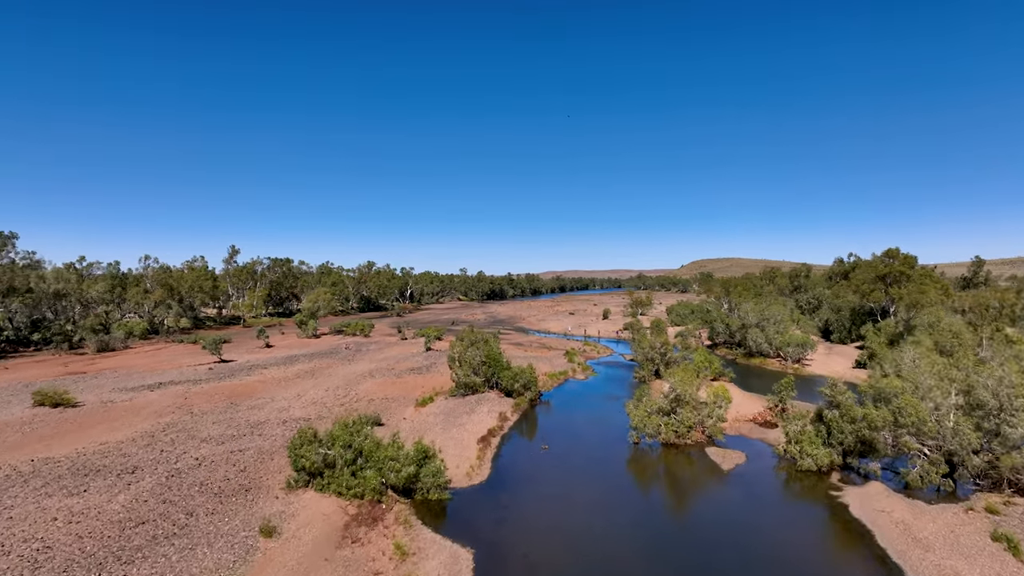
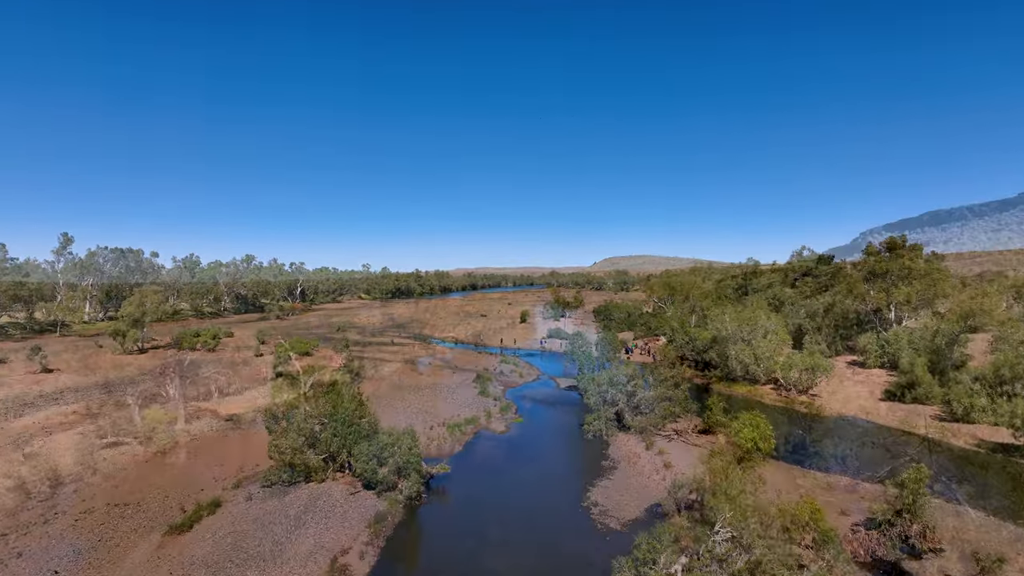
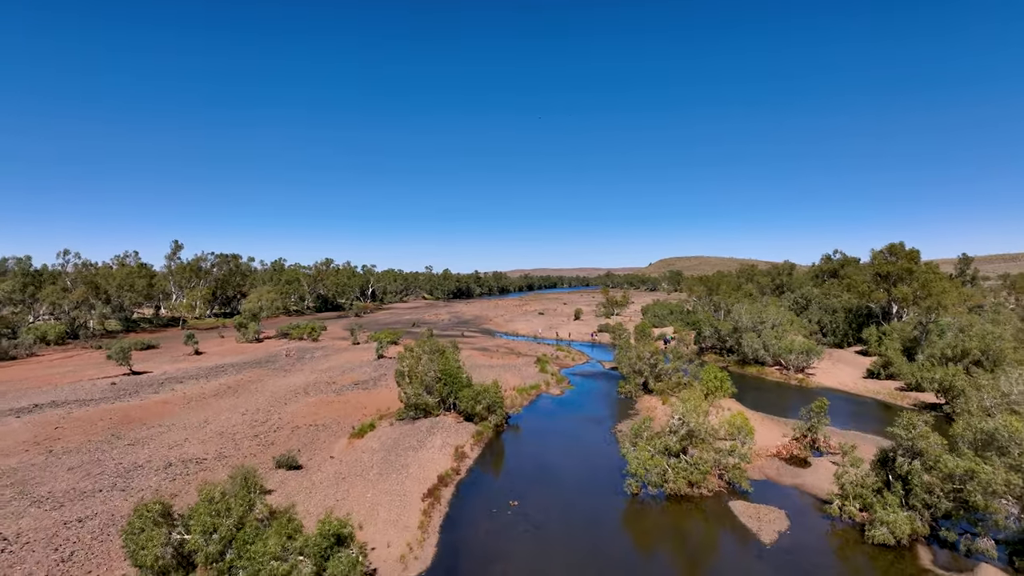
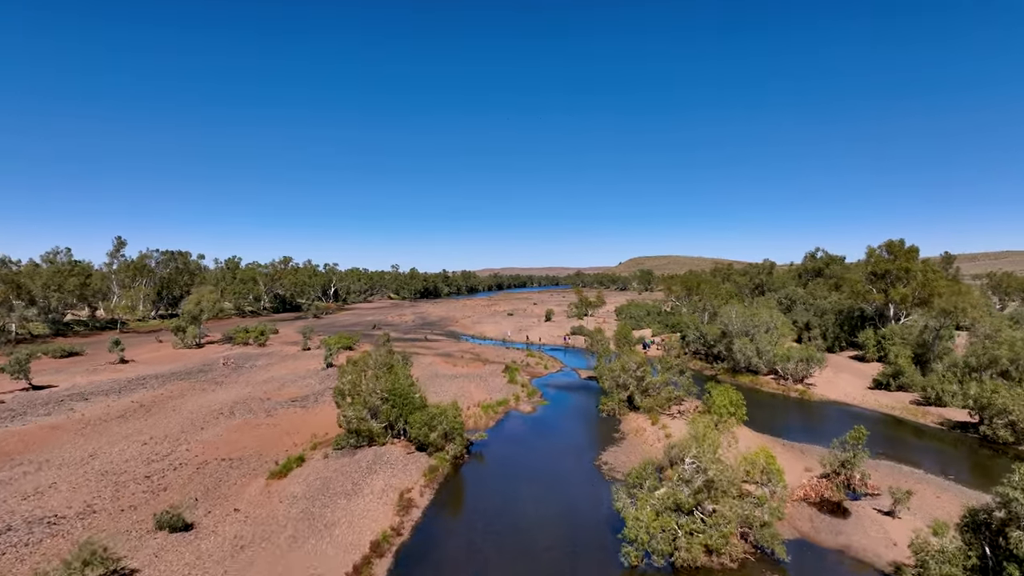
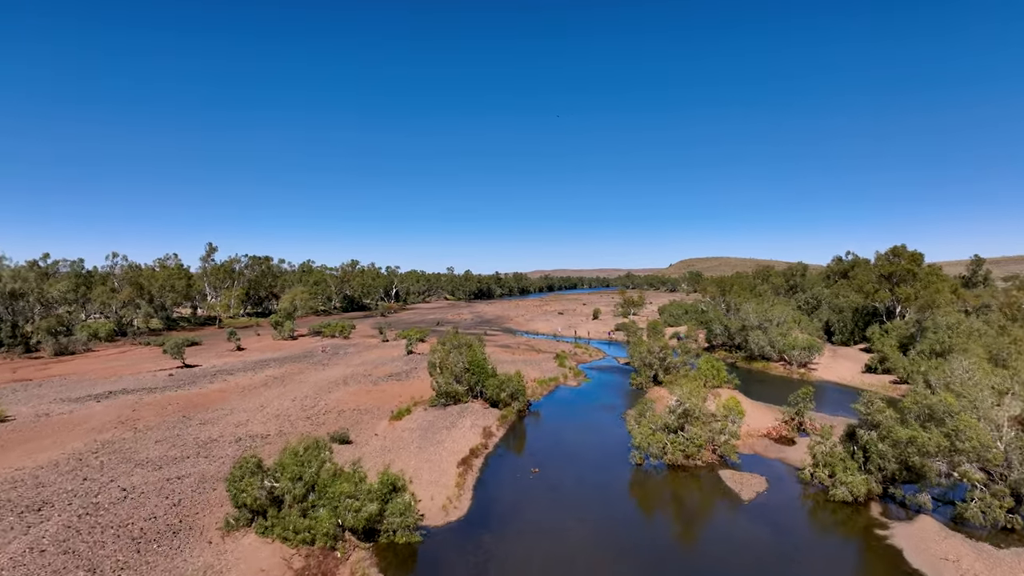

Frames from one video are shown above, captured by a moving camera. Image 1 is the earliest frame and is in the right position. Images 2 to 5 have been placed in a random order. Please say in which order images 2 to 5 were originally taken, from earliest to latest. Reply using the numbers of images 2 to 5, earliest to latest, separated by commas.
5, 3, 4, 2
